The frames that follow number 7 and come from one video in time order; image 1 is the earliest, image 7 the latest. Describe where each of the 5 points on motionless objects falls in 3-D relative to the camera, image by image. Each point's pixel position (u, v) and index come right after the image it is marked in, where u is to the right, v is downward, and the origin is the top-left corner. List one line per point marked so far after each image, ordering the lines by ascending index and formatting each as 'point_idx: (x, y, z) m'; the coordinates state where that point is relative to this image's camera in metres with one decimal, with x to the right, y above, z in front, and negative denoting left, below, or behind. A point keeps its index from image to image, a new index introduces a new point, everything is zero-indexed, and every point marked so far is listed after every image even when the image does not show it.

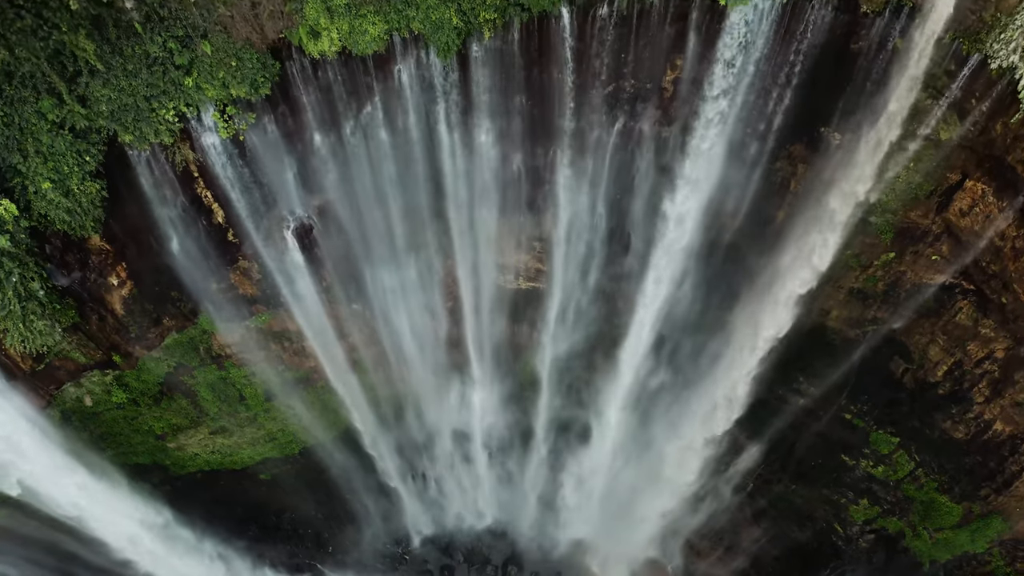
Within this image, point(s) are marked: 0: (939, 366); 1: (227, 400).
0: (+7.4, -1.5, +11.2) m
1: (-5.6, -2.2, +12.8) m
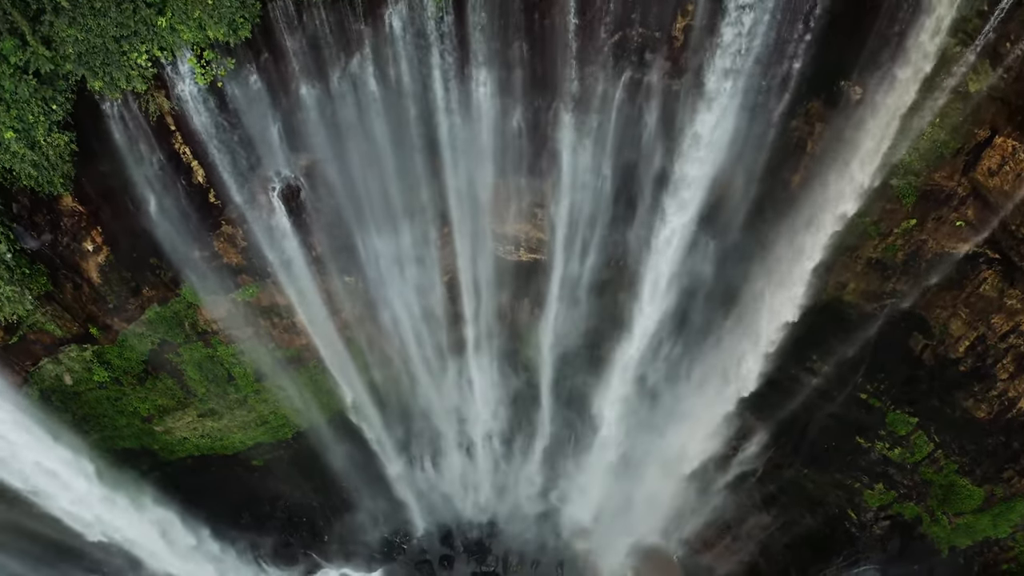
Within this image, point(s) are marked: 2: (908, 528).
0: (+7.4, -0.9, +10.6) m
1: (-5.6, -1.7, +12.3) m
2: (+7.5, -4.6, +12.3) m
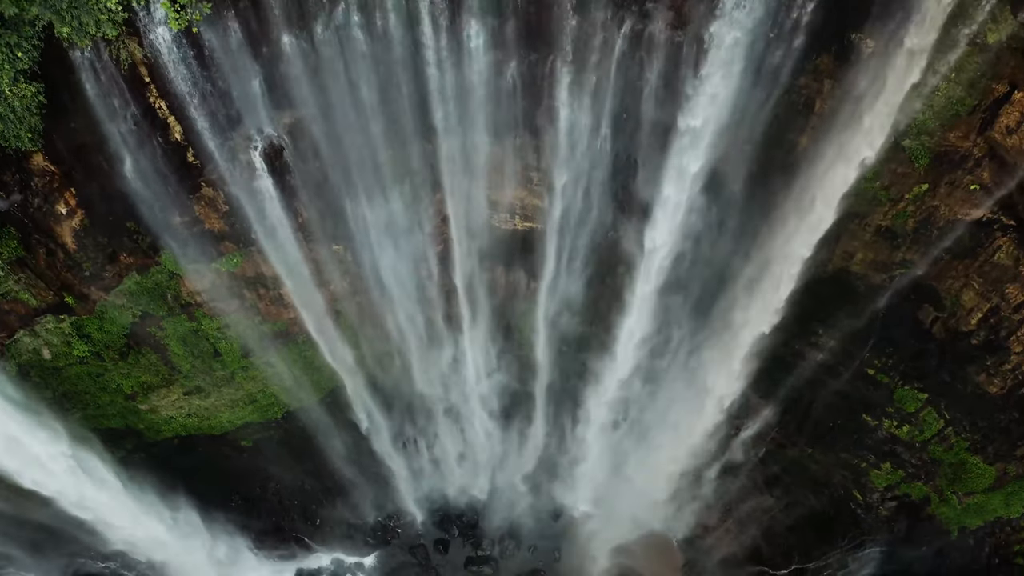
0: (+7.3, -0.4, +10.2) m
1: (-5.7, -1.2, +11.8) m
2: (+7.4, -4.1, +11.9) m
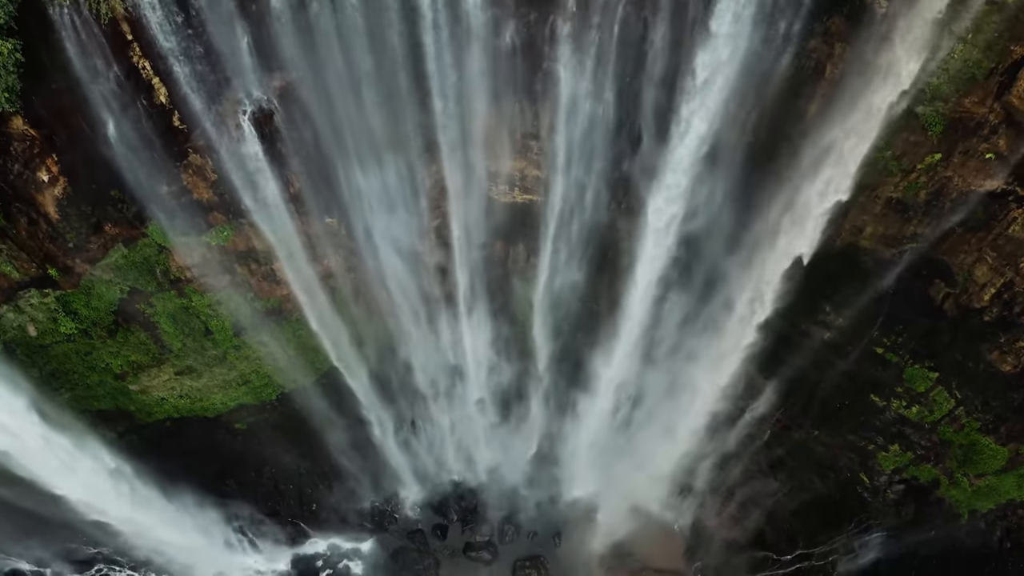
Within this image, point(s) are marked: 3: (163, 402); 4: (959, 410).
0: (+7.3, 0.0, +9.9) m
1: (-5.7, -0.8, +11.5) m
2: (+7.4, -3.7, +11.6) m
3: (-6.7, -2.2, +12.3) m
4: (+7.5, -2.1, +10.8) m
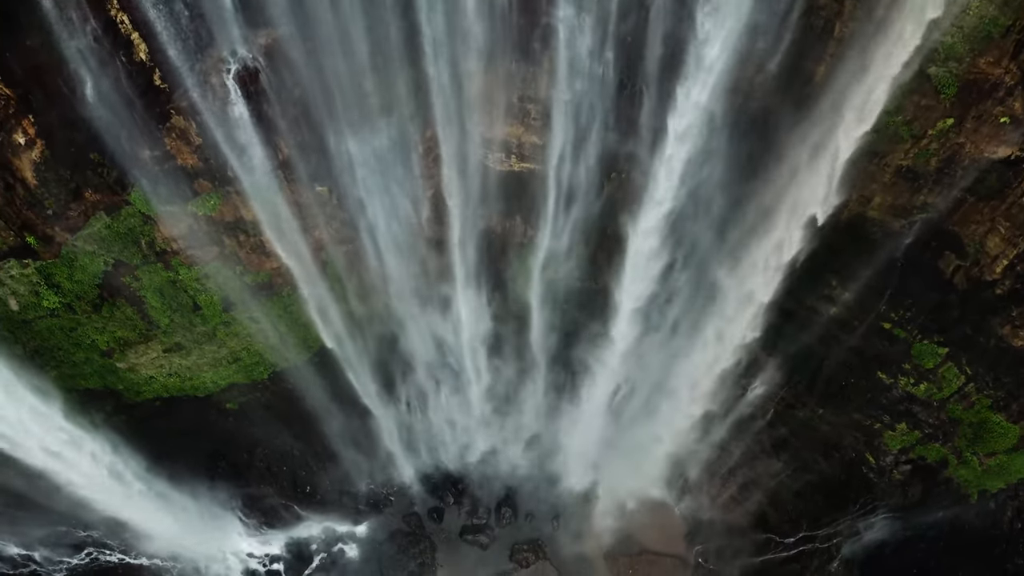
0: (+7.2, +0.4, +9.5) m
1: (-5.8, -0.4, +11.2) m
2: (+7.4, -3.2, +11.3) m
3: (-6.7, -1.7, +12.0) m
4: (+7.5, -1.6, +10.5) m
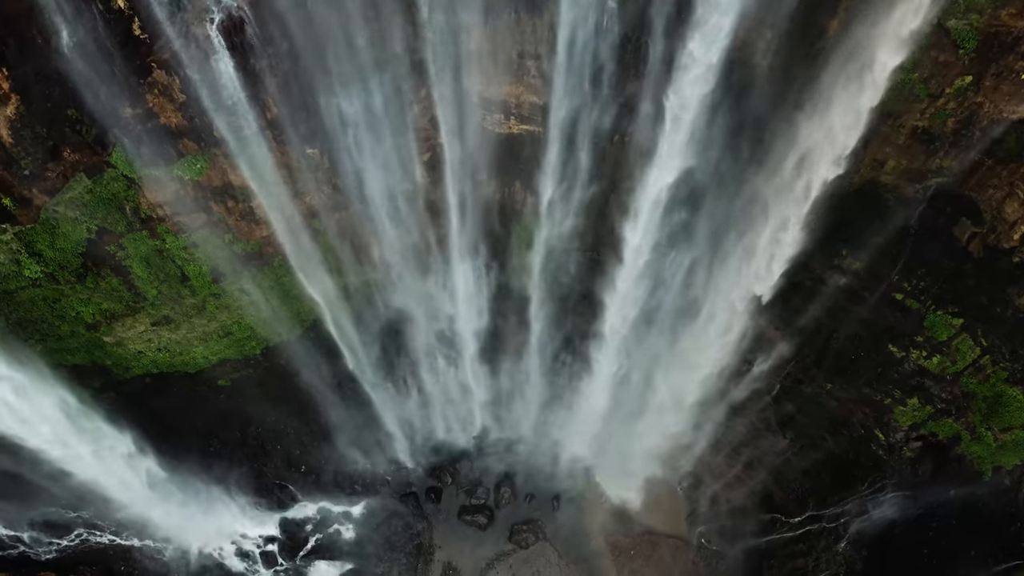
0: (+7.2, +0.9, +9.2) m
1: (-5.8, +0.1, +10.8) m
2: (+7.4, -2.7, +11.0) m
3: (-6.7, -1.2, +11.6) m
4: (+7.5, -1.1, +10.1) m
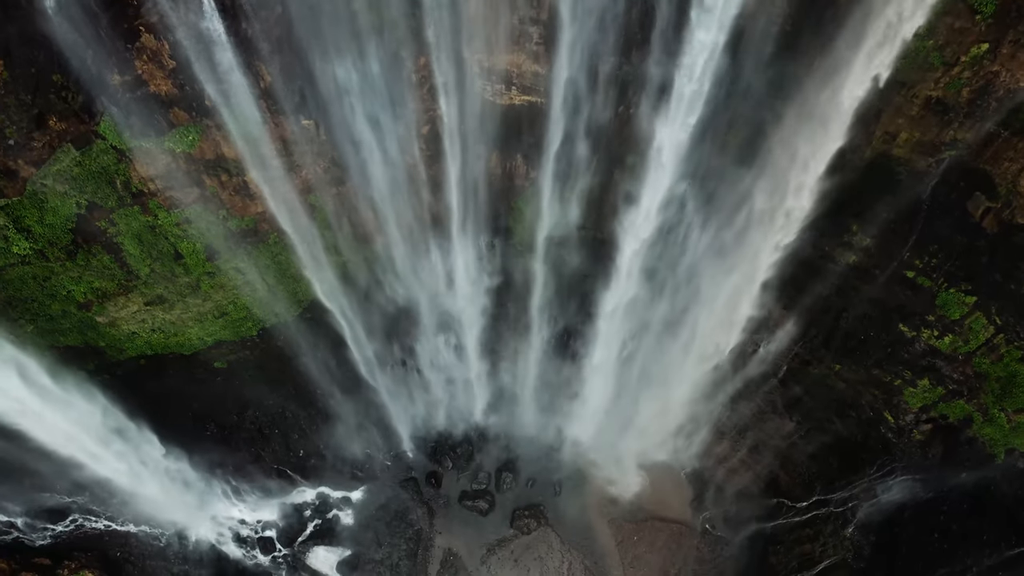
0: (+7.2, +1.3, +8.9) m
1: (-5.8, +0.5, +10.6) m
2: (+7.4, -2.3, +10.7) m
3: (-6.7, -0.8, +11.4) m
4: (+7.5, -0.7, +9.9) m
